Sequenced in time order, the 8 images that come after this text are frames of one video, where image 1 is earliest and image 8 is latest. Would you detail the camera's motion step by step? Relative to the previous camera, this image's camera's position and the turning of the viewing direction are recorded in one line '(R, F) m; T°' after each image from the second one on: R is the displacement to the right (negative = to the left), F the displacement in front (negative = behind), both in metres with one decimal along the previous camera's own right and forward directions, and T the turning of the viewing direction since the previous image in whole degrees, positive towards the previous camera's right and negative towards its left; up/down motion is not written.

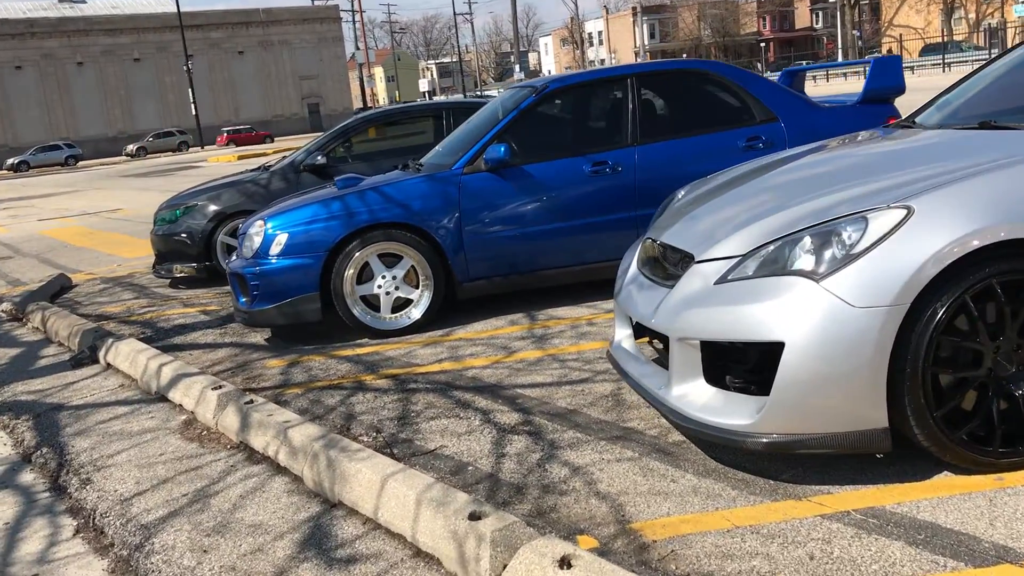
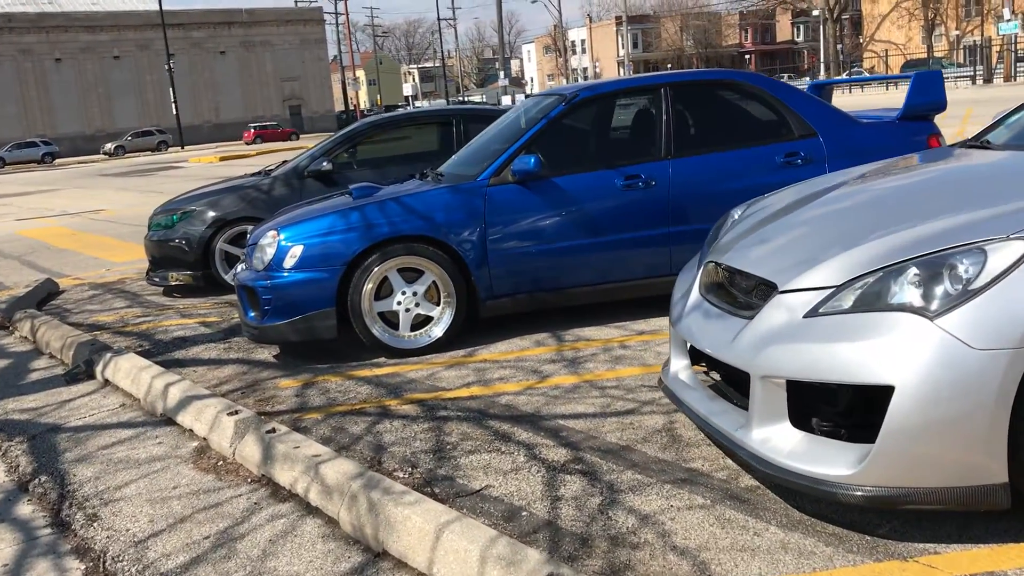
(-0.3, +0.3) m; +1°
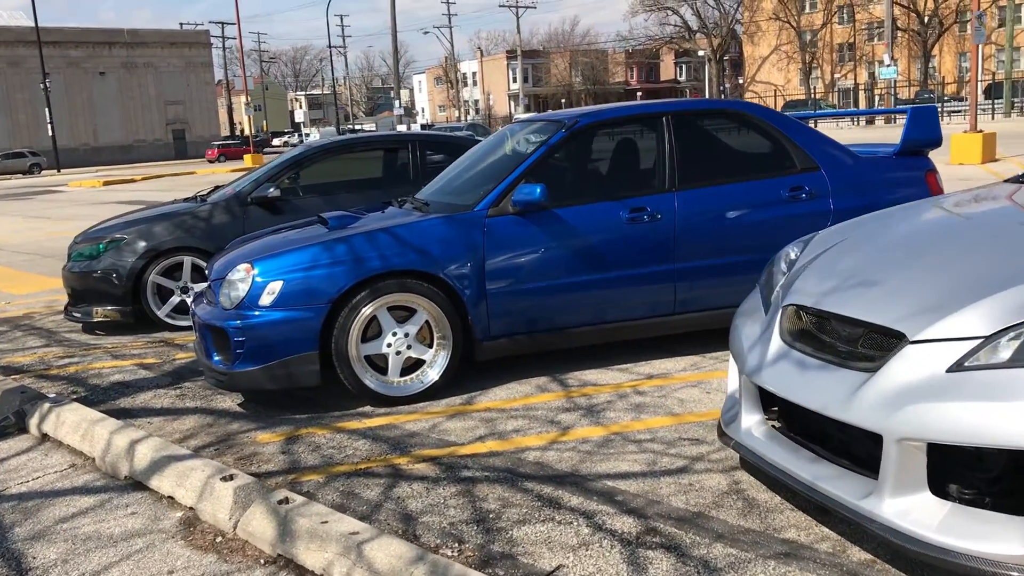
(-0.6, +0.5) m; +7°
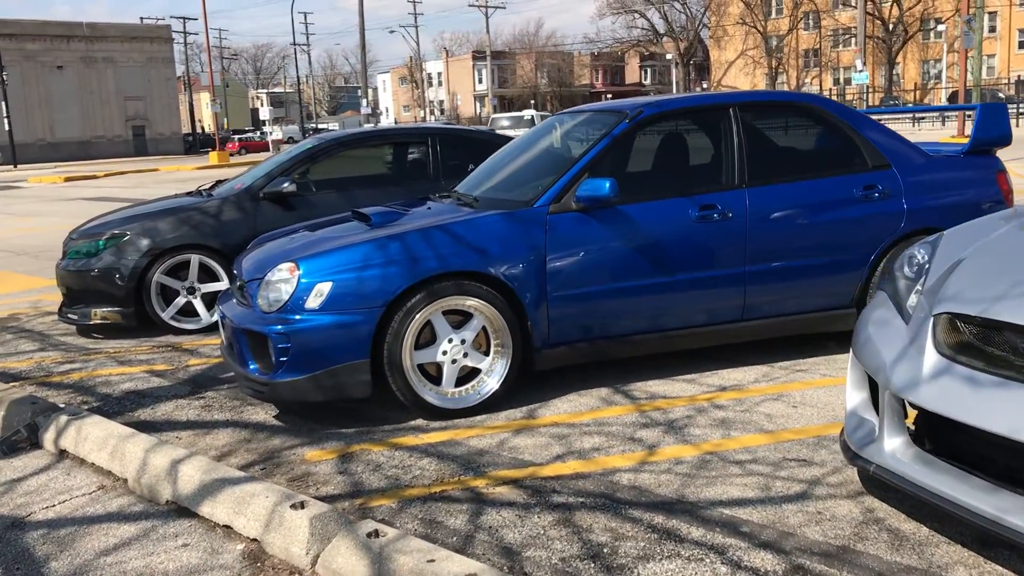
(-0.5, +0.4) m; +2°
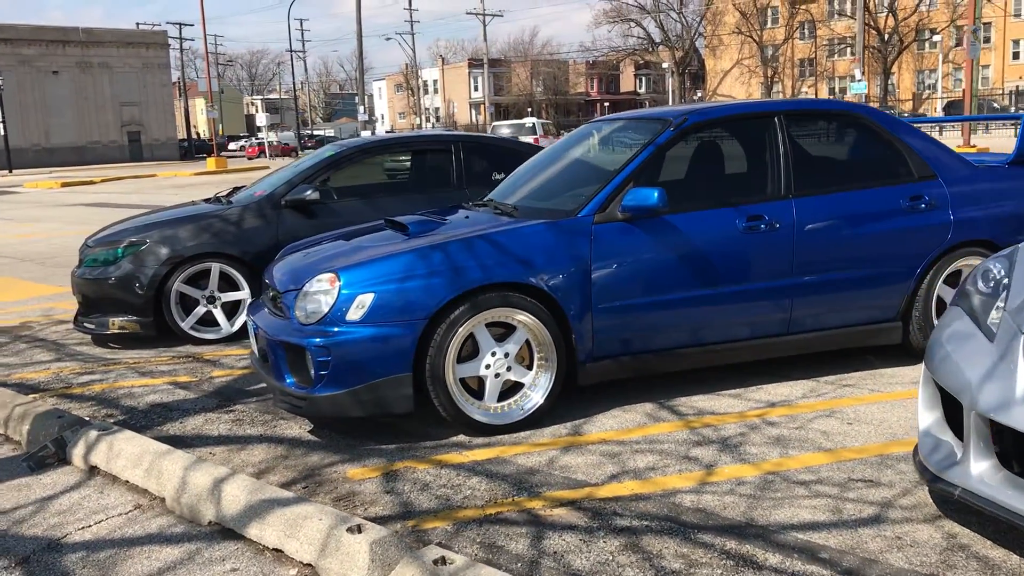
(-0.2, +0.1) m; 0°
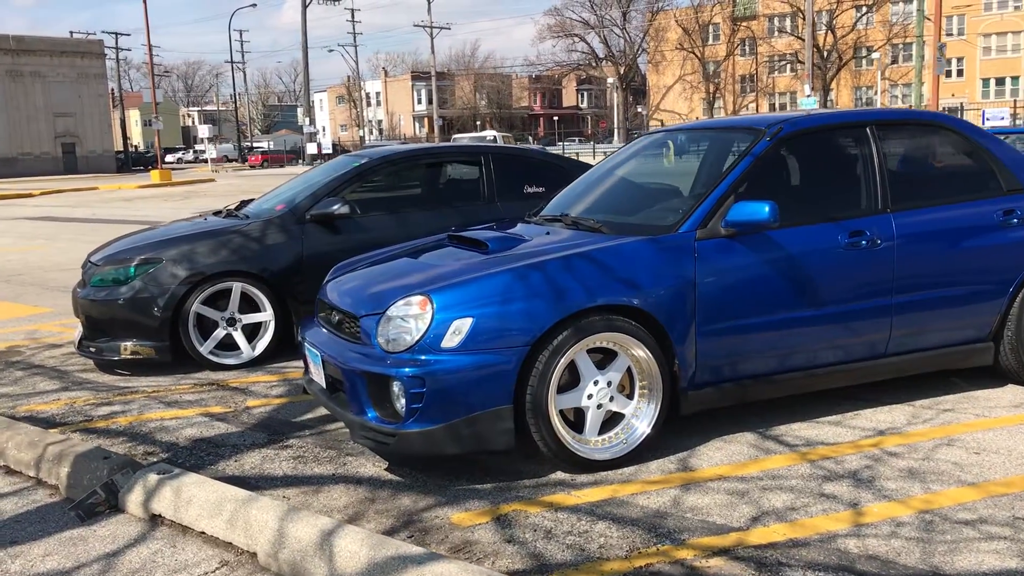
(-0.7, +0.4) m; +4°
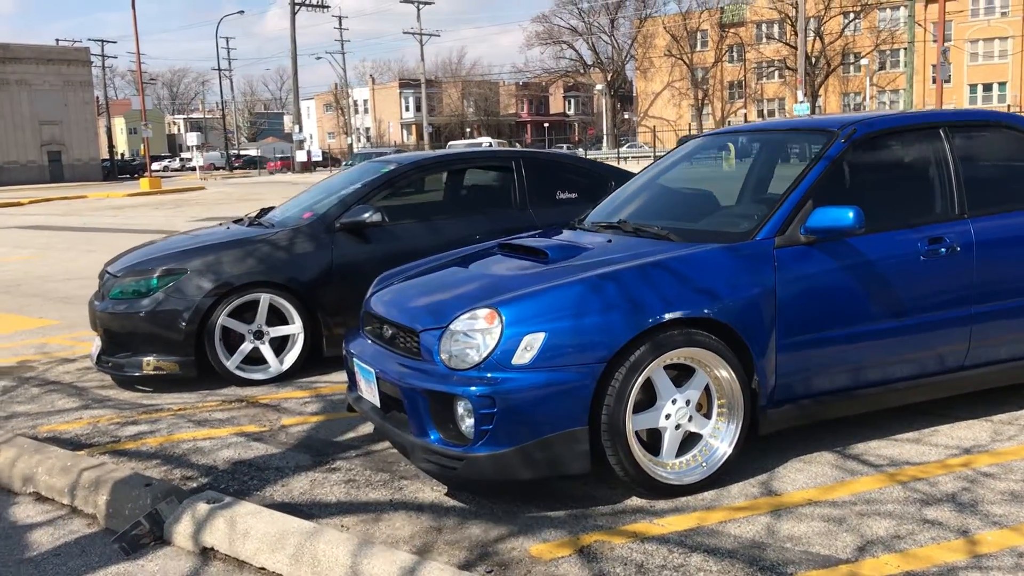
(-0.3, +0.2) m; +1°
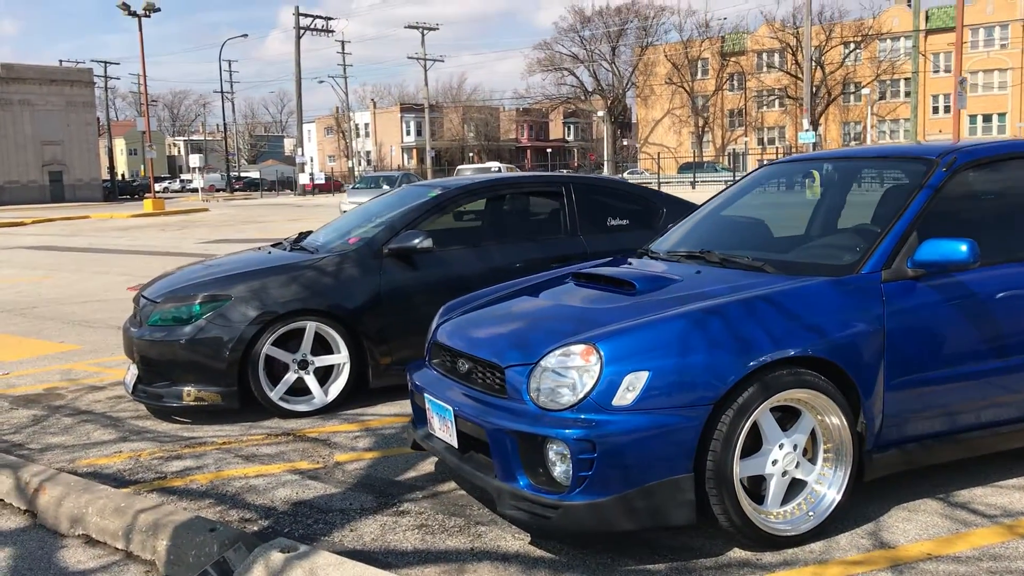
(-0.3, +0.2) m; 0°
